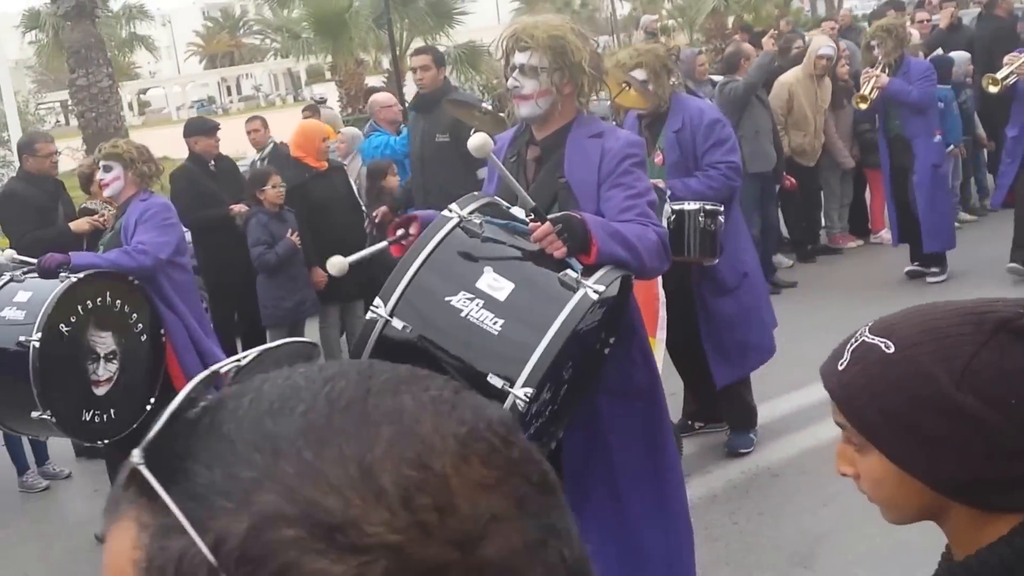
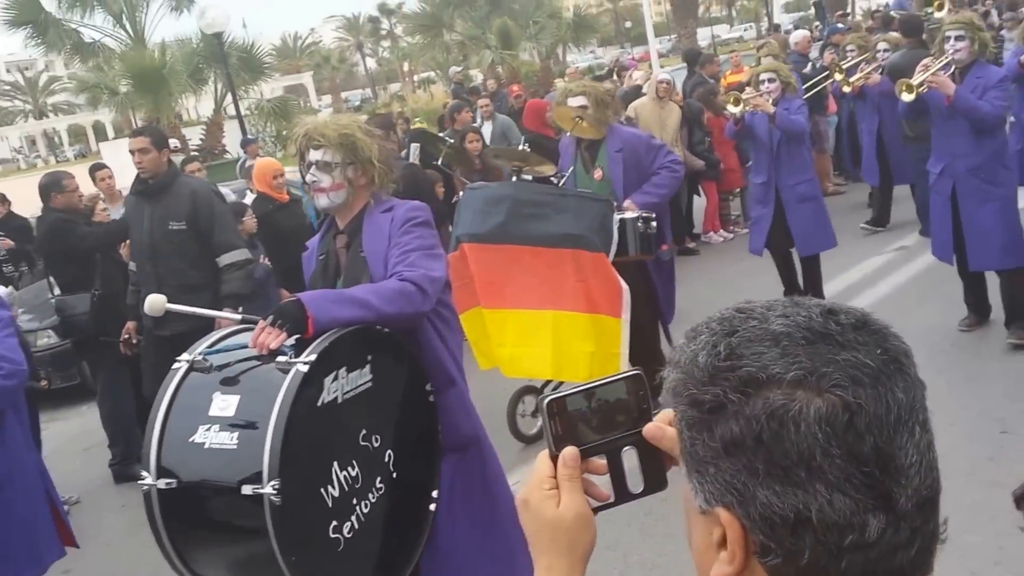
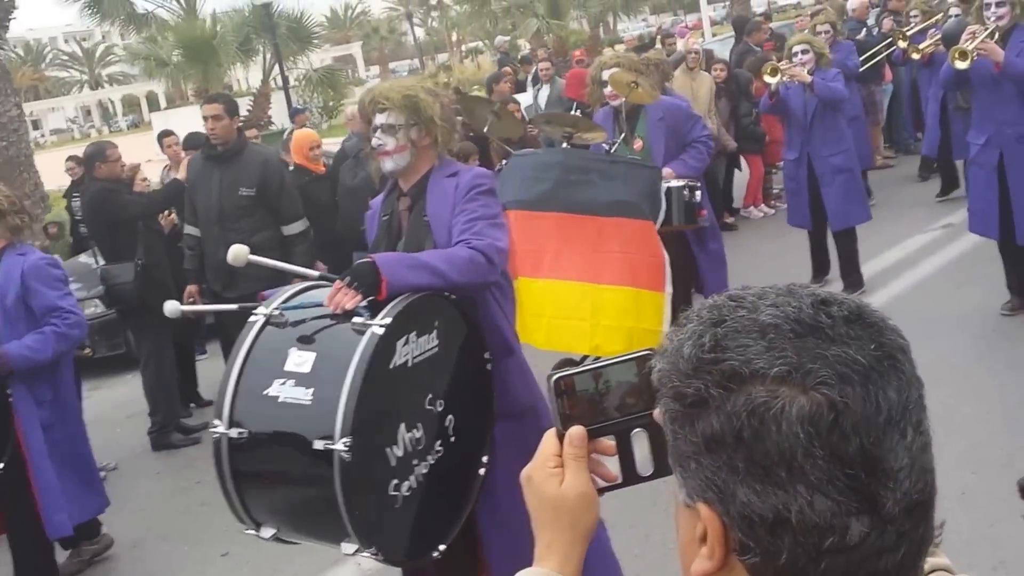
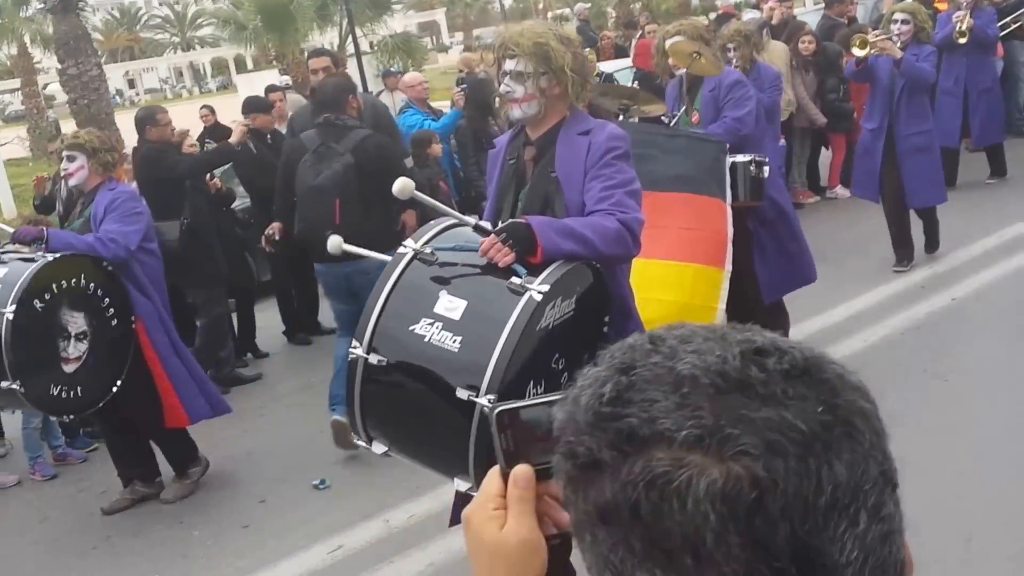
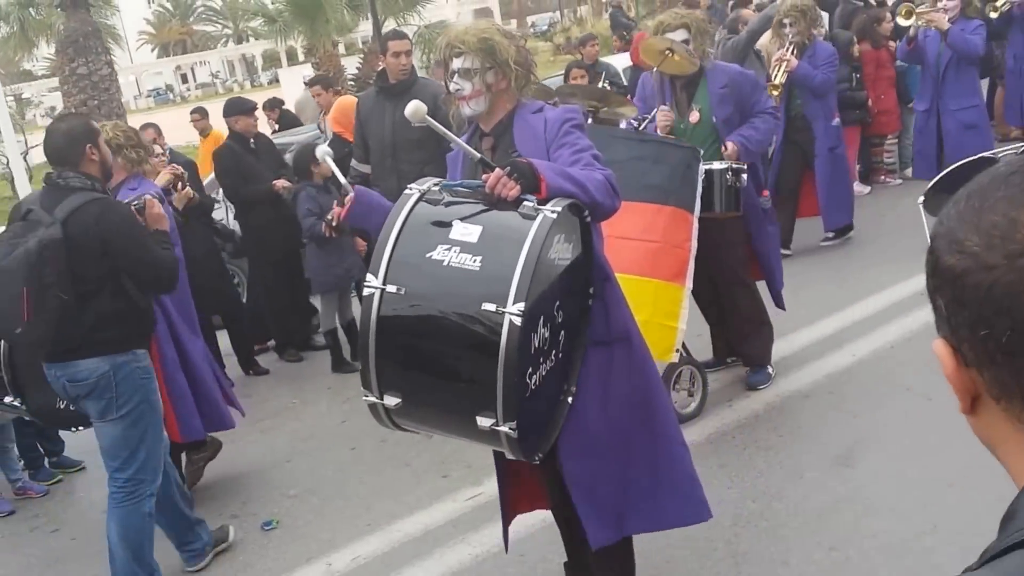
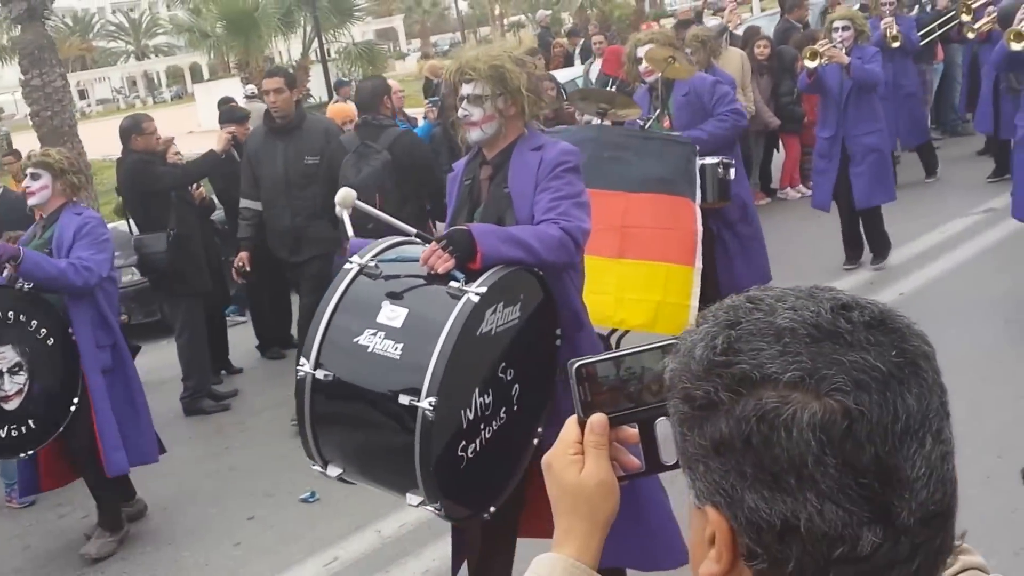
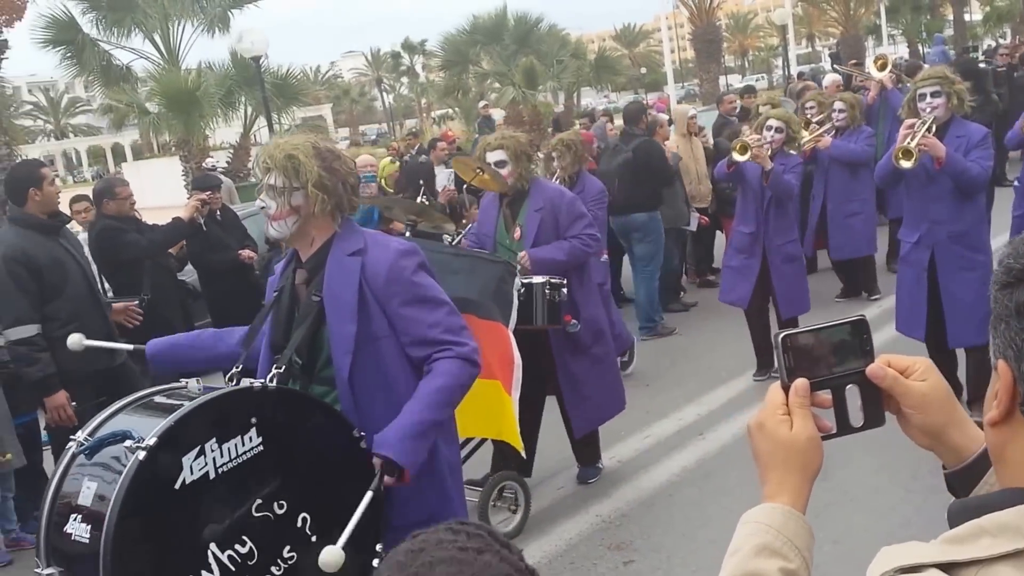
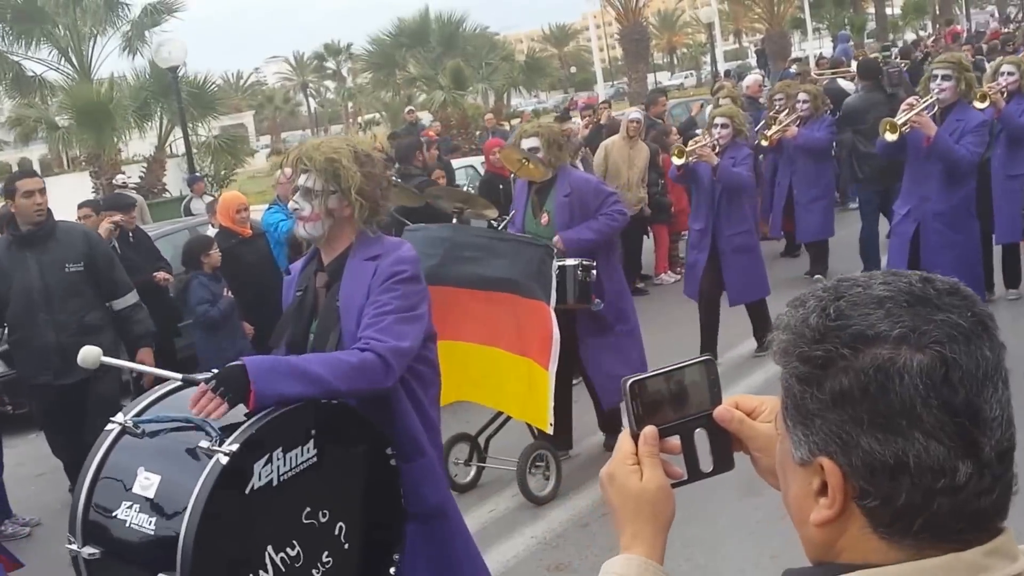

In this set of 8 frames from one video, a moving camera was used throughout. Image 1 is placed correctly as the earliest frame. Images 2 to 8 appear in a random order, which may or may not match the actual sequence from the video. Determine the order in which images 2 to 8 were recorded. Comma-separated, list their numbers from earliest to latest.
5, 4, 6, 3, 2, 8, 7
